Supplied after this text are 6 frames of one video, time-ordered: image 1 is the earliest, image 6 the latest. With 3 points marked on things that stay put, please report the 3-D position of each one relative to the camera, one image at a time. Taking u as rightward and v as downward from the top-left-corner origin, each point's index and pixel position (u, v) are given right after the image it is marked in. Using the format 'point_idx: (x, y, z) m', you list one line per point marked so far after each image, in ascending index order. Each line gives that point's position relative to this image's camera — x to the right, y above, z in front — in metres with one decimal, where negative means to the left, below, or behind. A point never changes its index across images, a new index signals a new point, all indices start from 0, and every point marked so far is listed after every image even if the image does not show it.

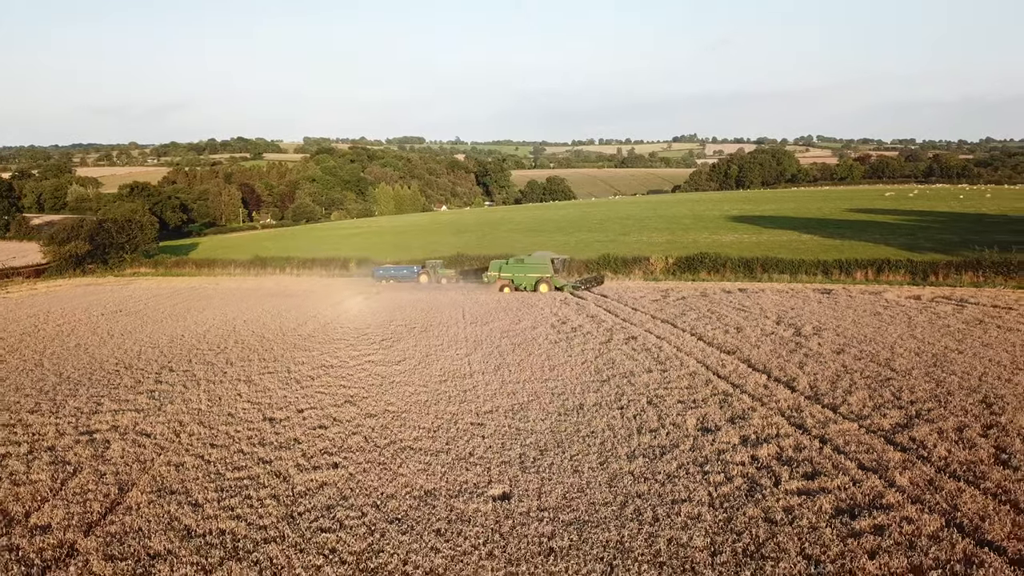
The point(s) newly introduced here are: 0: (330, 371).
0: (-4.6, -2.1, +16.5) m
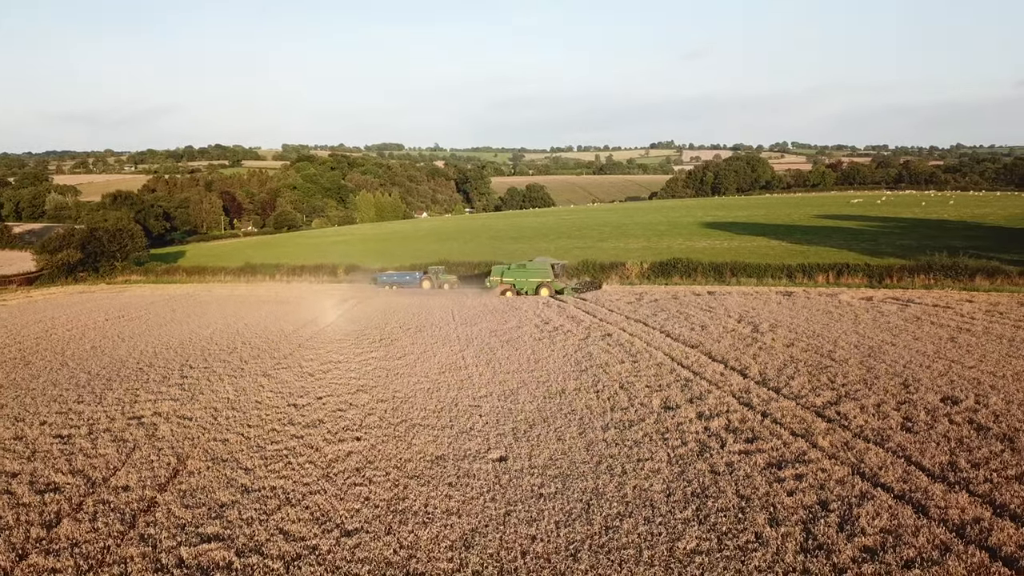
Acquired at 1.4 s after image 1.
0: (-4.9, -2.2, +18.1) m
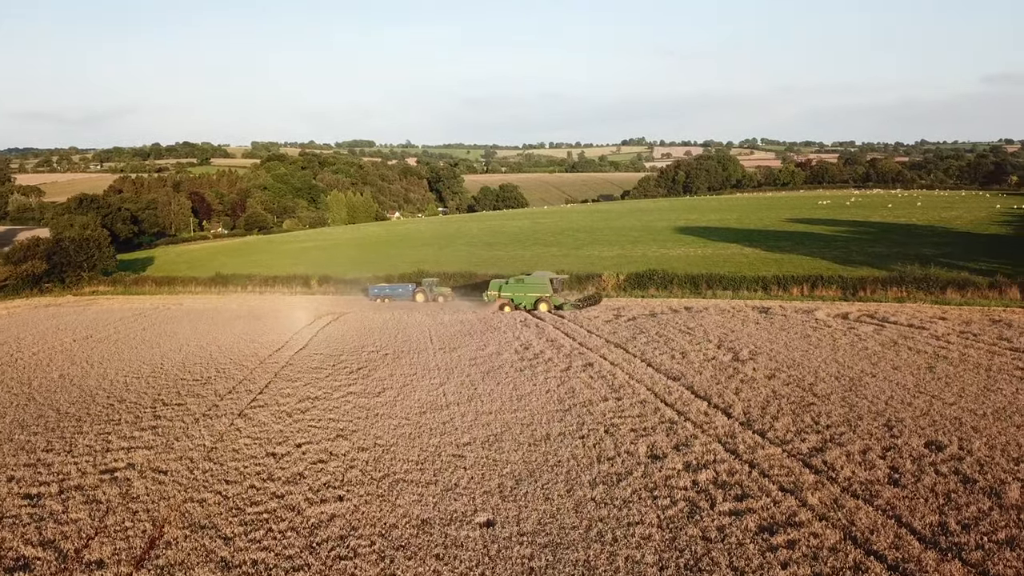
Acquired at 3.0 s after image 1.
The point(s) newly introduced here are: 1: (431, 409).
0: (-5.4, -3.2, +17.7) m
1: (-2.0, -3.0, +16.2) m
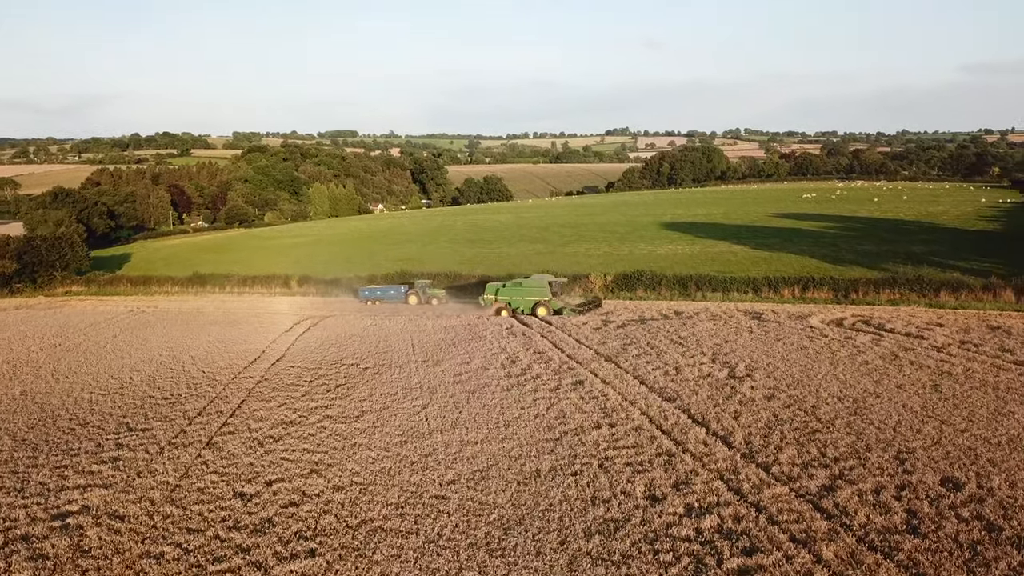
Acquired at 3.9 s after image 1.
0: (-5.7, -3.7, +16.6) m
1: (-2.4, -3.5, +15.2) m
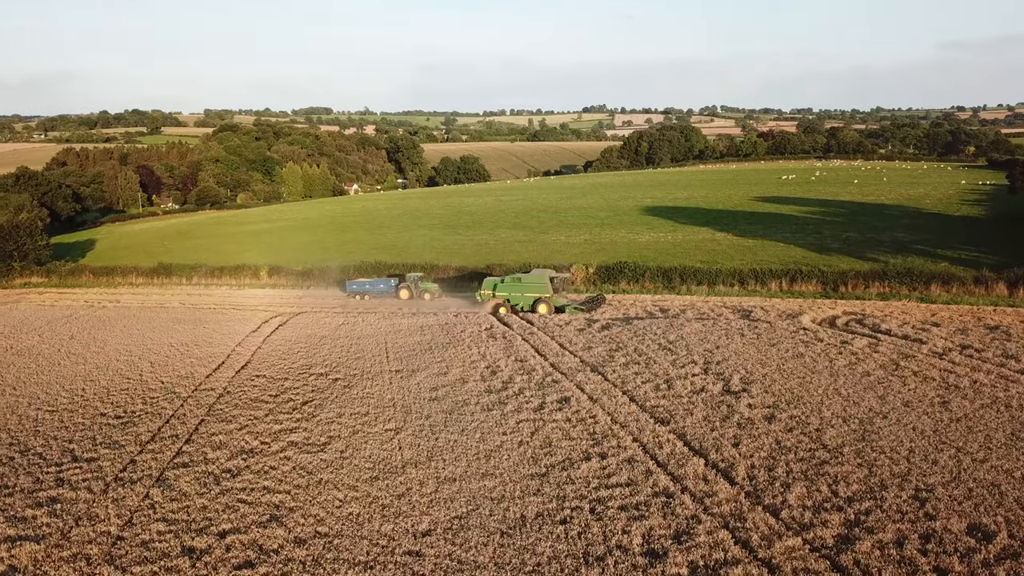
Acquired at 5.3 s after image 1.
0: (-6.2, -4.1, +15.1) m
1: (-2.8, -3.9, +13.8) m
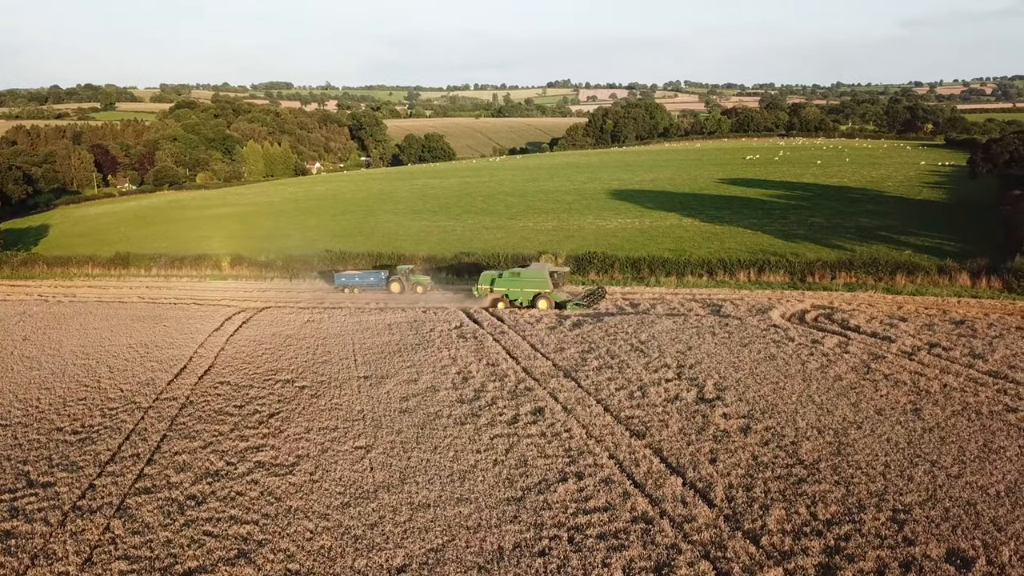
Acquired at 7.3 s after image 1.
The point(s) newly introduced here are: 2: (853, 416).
0: (-6.7, -4.6, +14.5) m
1: (-3.3, -4.4, +13.4) m
2: (+7.8, -2.9, +14.8) m
